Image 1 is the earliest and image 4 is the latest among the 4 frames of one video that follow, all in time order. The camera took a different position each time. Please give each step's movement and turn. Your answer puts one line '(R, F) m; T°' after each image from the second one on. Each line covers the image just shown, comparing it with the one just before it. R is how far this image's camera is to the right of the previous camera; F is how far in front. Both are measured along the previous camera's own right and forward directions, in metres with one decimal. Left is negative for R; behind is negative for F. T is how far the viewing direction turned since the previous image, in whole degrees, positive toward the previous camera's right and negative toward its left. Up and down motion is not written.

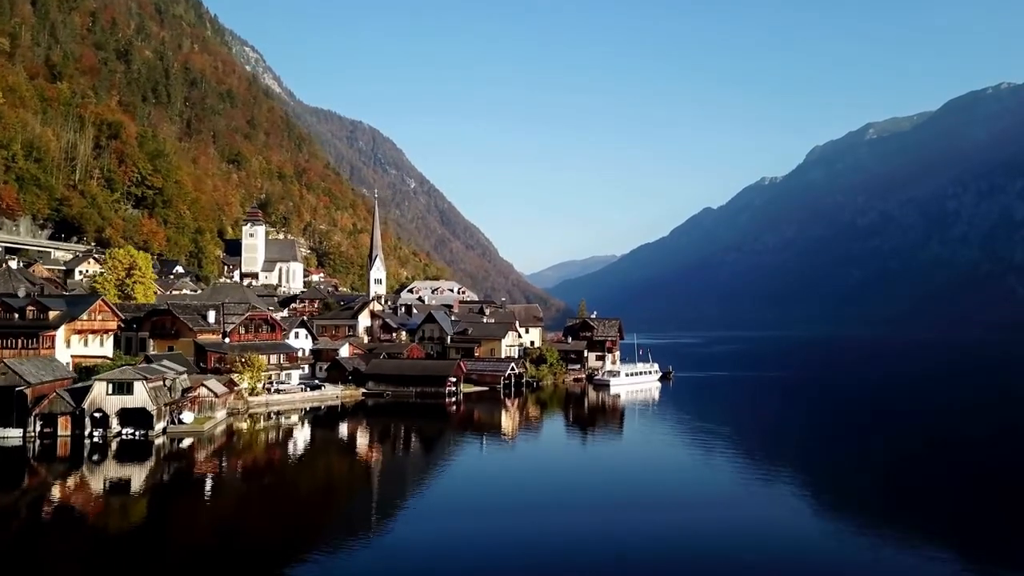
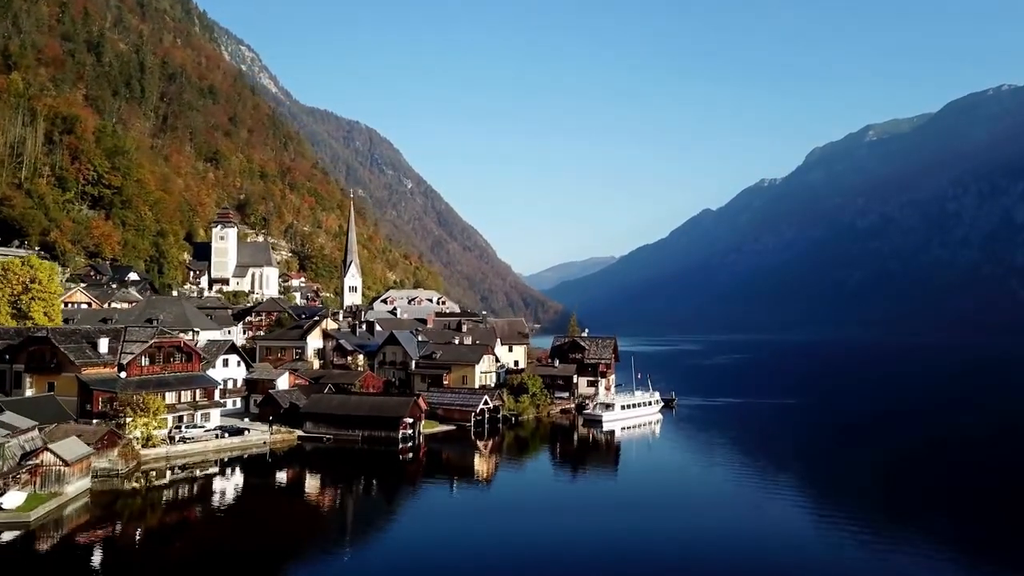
(+0.7, +5.8) m; 0°
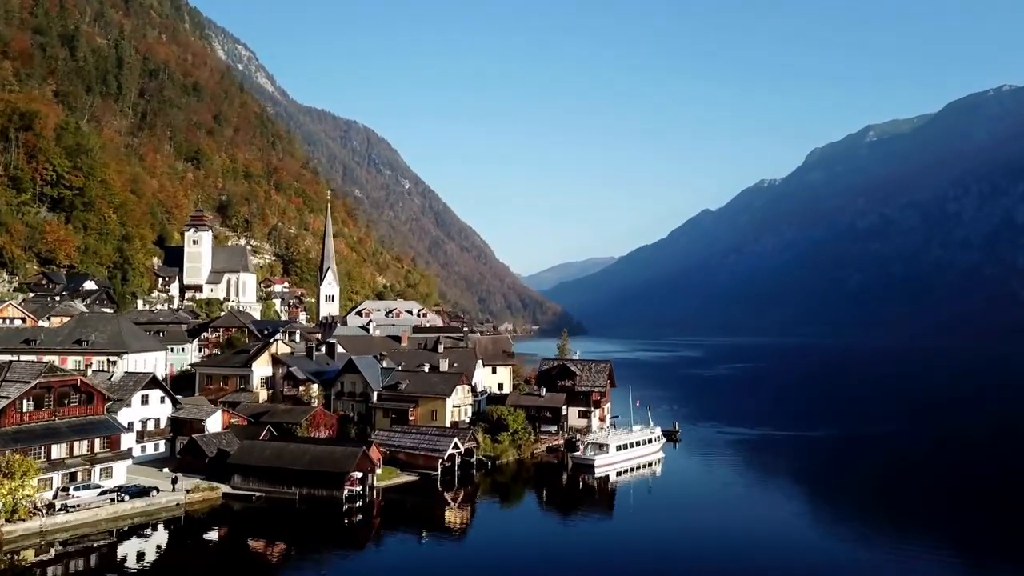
(+0.5, +4.6) m; 0°
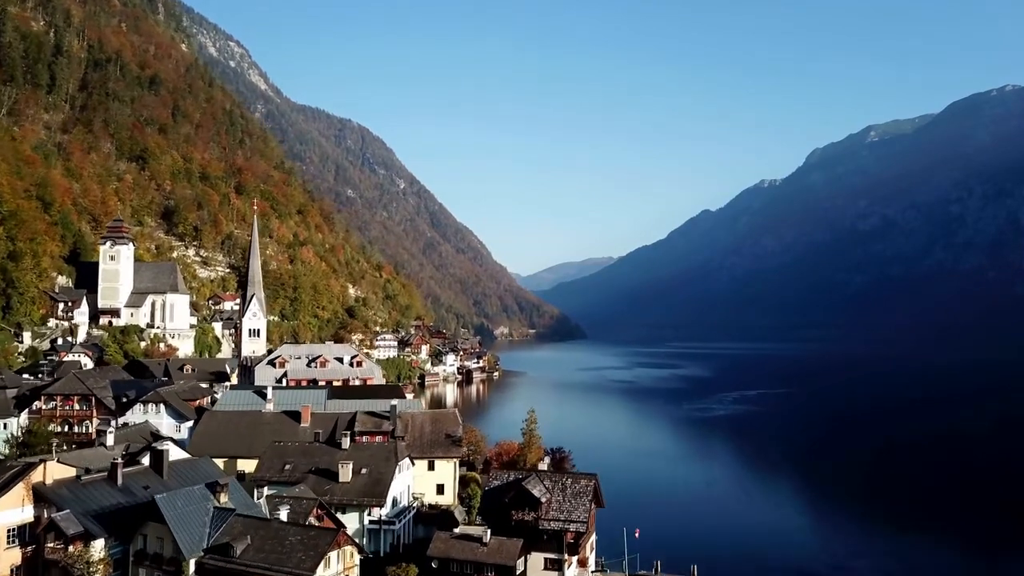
(+1.3, +11.7) m; 0°
